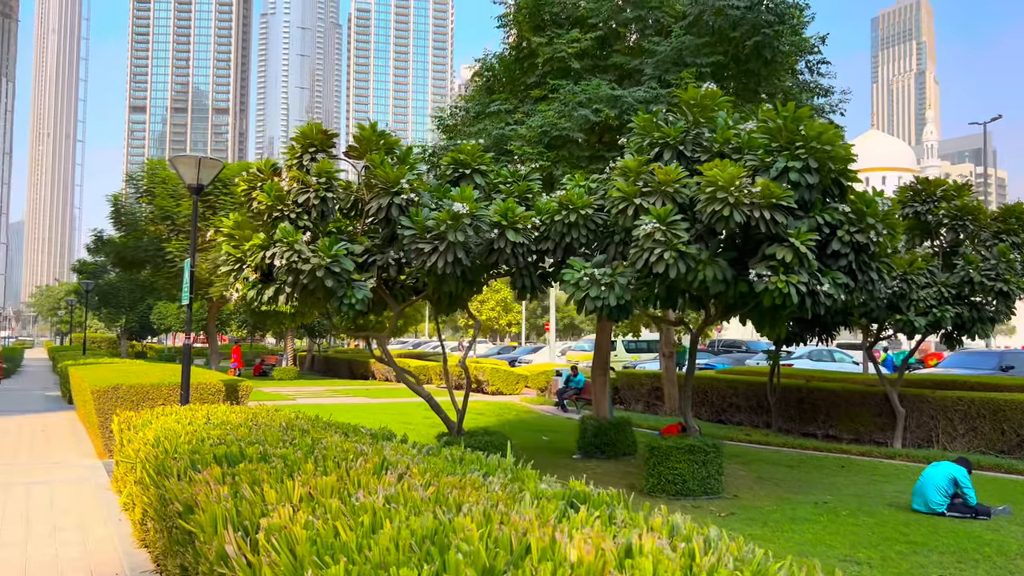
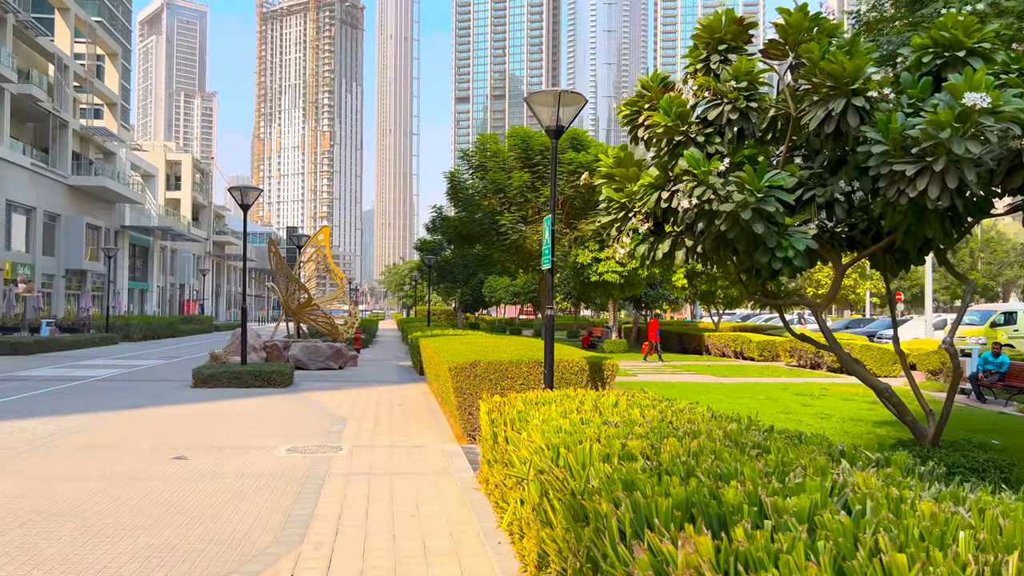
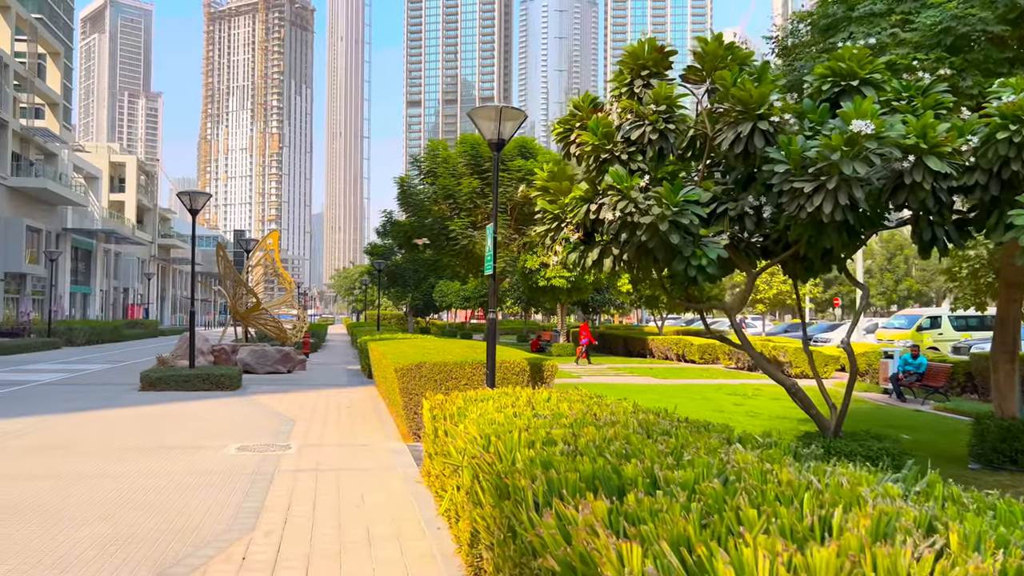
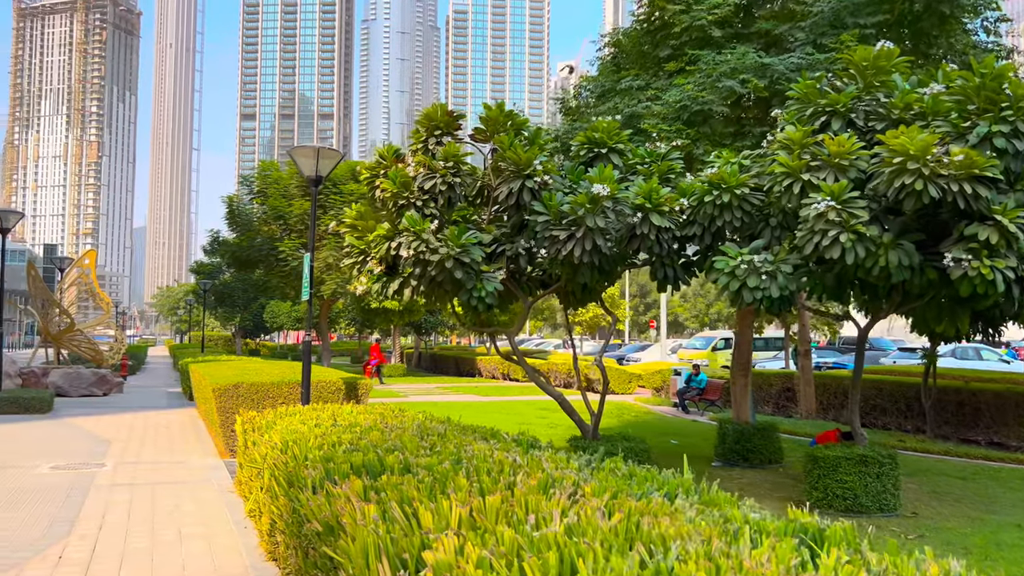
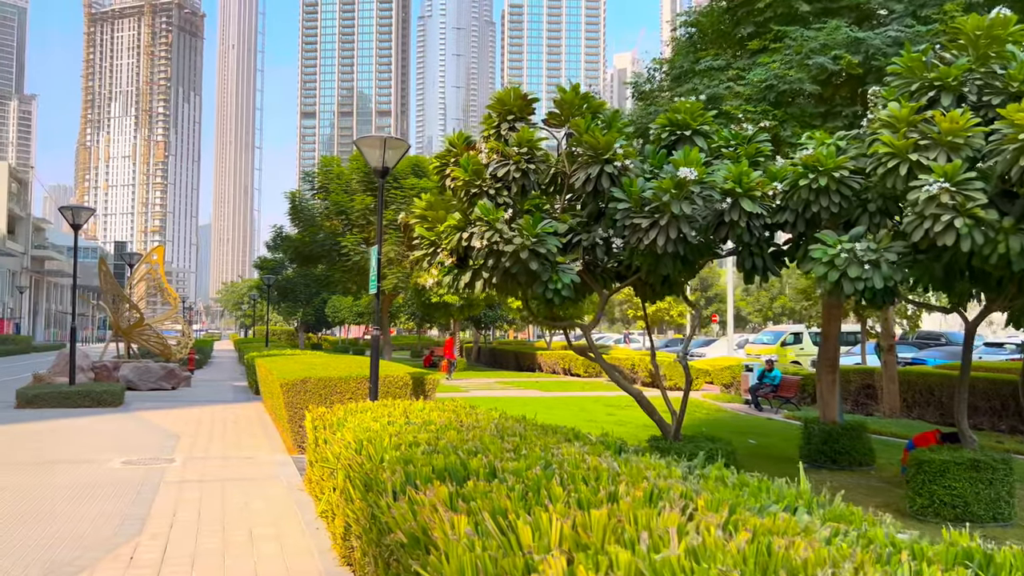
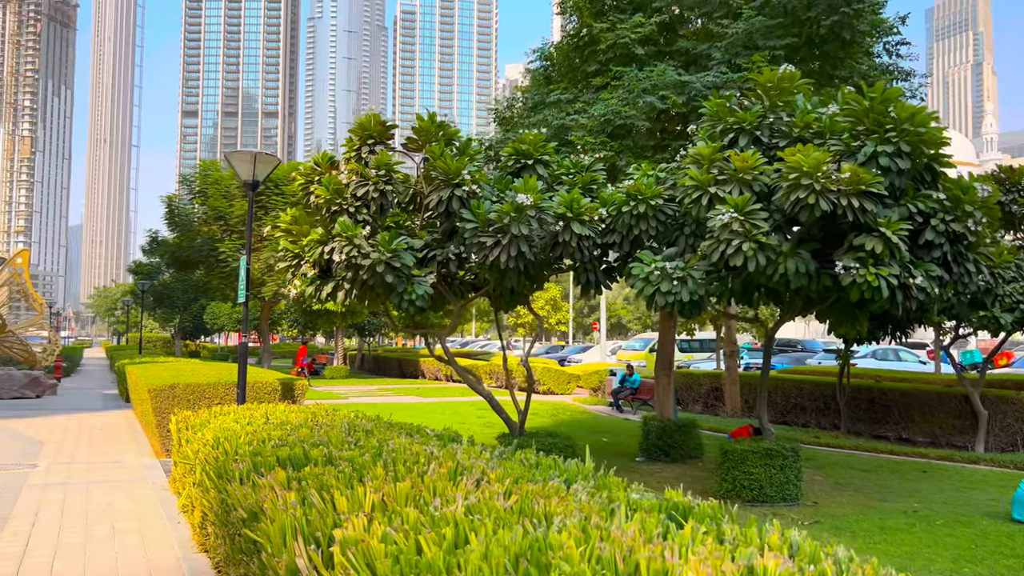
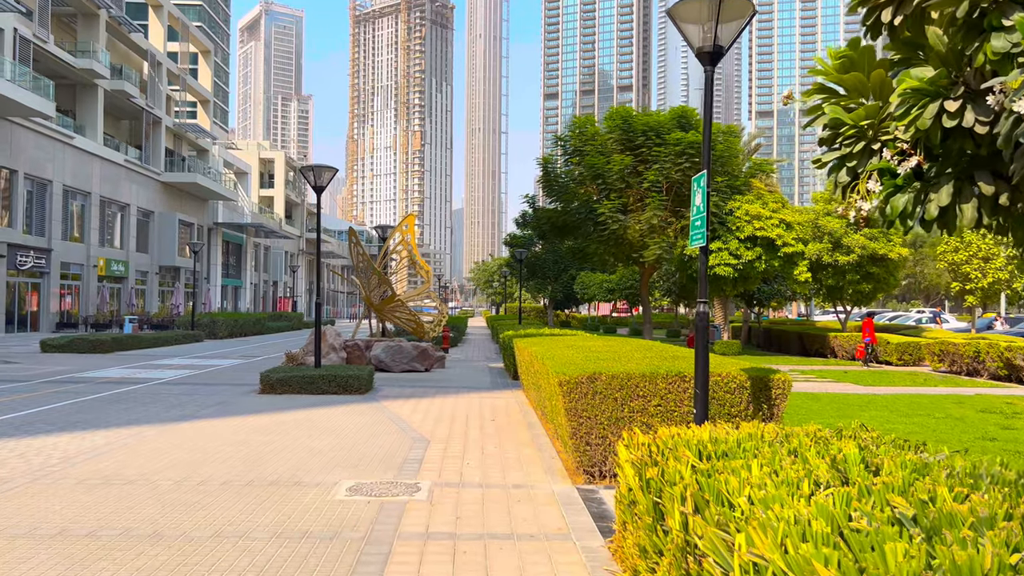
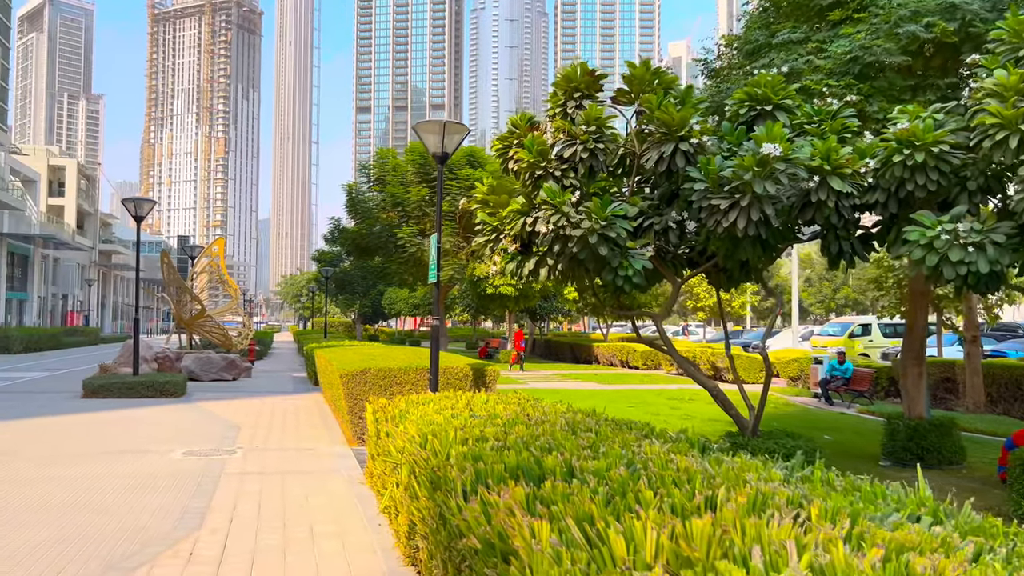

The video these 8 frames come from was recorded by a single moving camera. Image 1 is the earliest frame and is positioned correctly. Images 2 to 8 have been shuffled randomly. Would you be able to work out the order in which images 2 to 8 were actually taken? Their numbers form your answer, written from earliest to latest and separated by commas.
6, 4, 5, 8, 3, 2, 7
